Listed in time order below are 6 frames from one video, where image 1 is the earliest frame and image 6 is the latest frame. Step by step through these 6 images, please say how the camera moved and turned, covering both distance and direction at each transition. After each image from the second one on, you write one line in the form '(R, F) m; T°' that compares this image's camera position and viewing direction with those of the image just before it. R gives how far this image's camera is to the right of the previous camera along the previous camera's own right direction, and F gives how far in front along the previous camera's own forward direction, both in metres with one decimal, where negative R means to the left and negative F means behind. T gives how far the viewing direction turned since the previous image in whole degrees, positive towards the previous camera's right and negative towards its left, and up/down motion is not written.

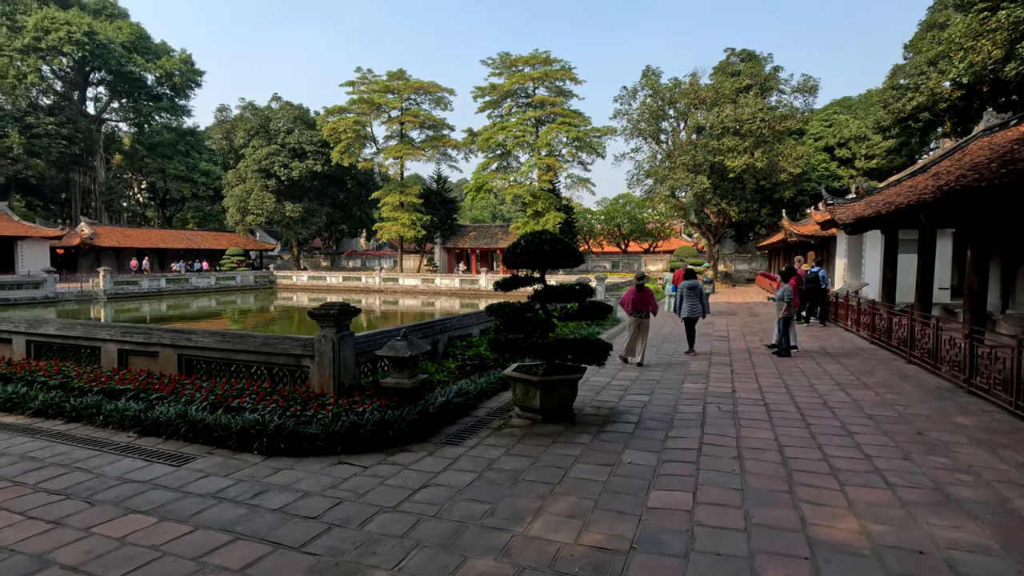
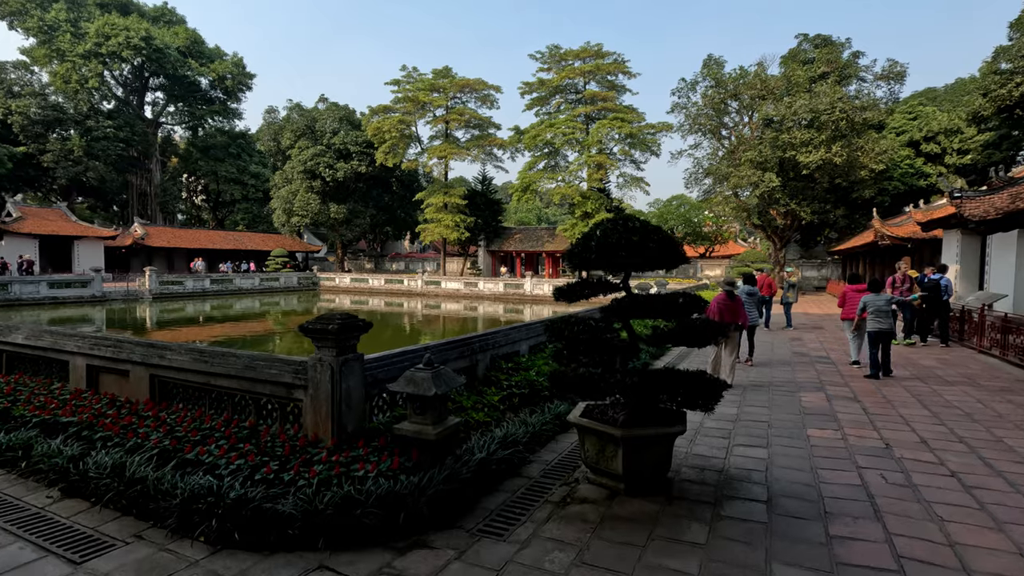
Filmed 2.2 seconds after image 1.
(-0.2, +1.5) m; -5°
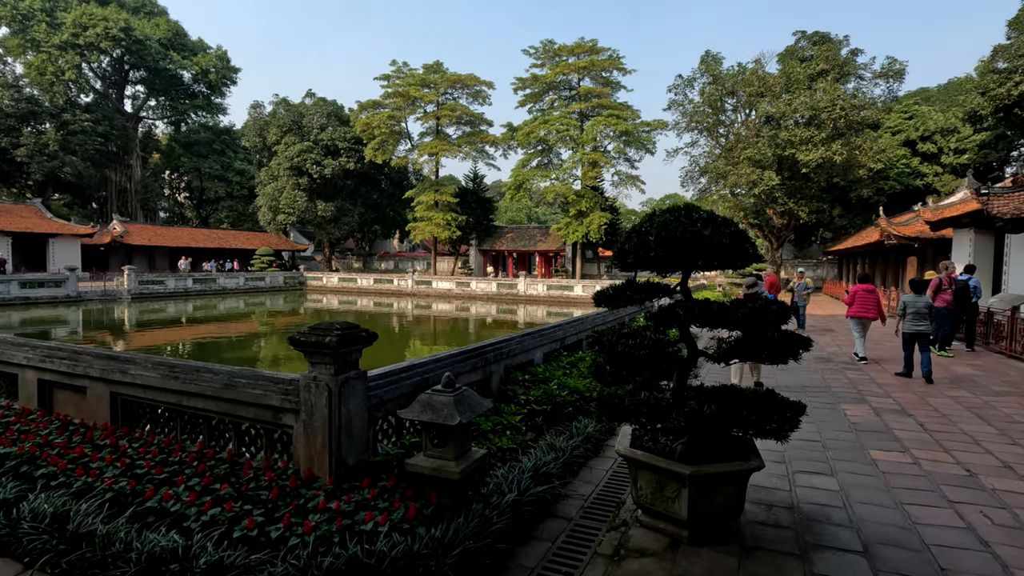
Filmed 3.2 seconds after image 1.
(-0.3, +0.6) m; +1°
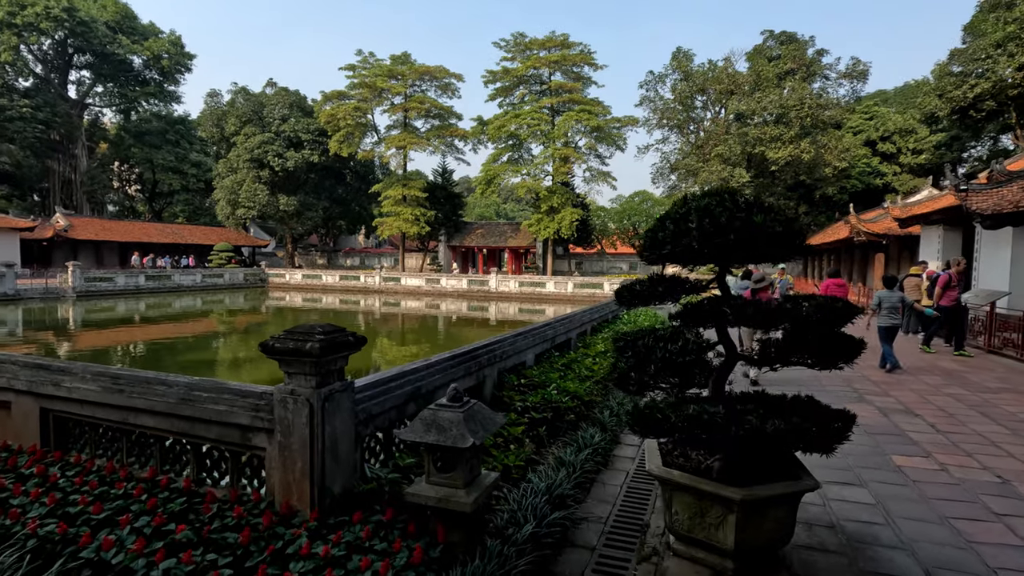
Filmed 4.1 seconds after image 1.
(-0.2, +0.4) m; +4°
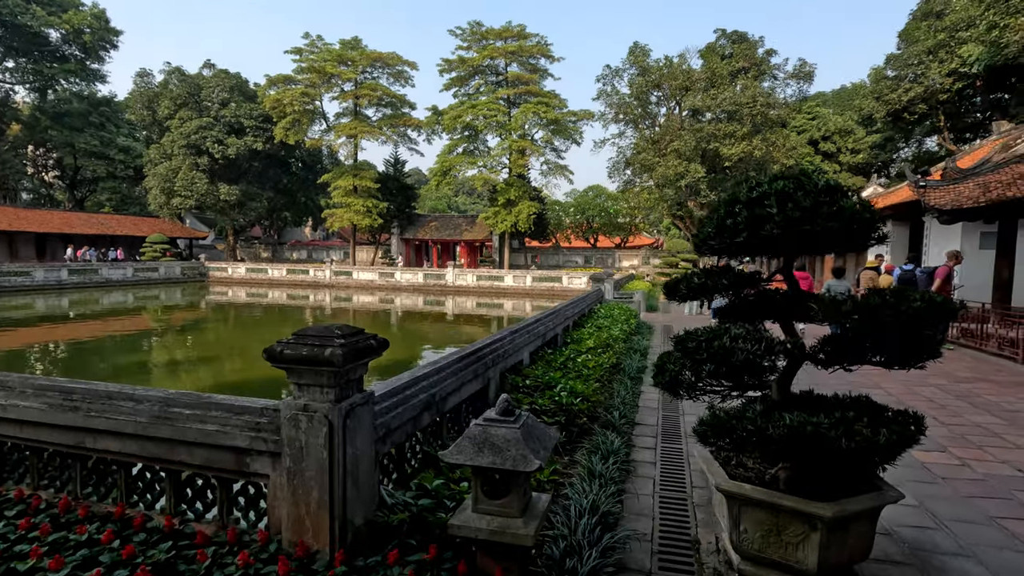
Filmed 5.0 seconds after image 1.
(-0.4, +0.4) m; +5°
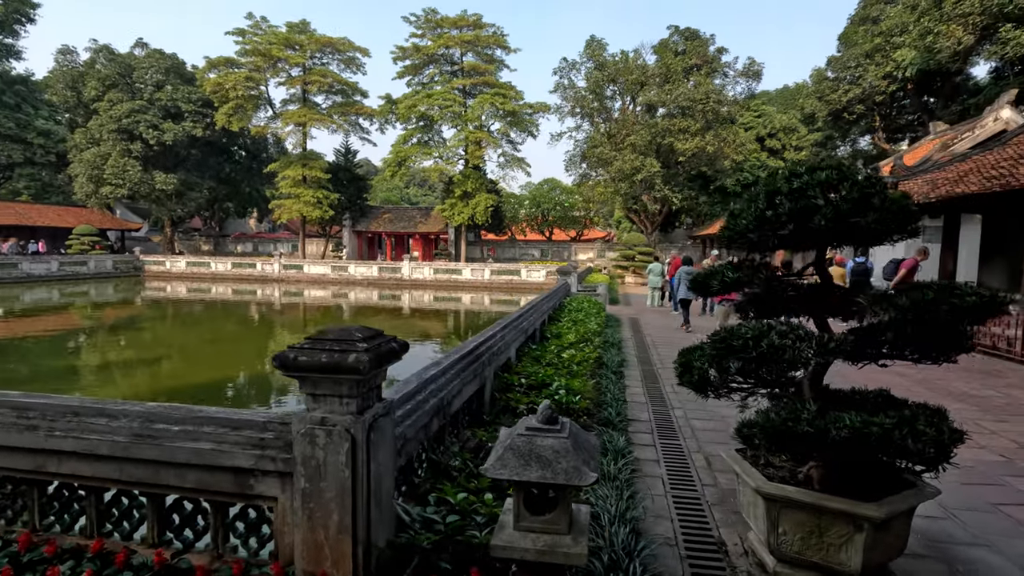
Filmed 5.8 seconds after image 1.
(-0.3, +0.2) m; +5°
